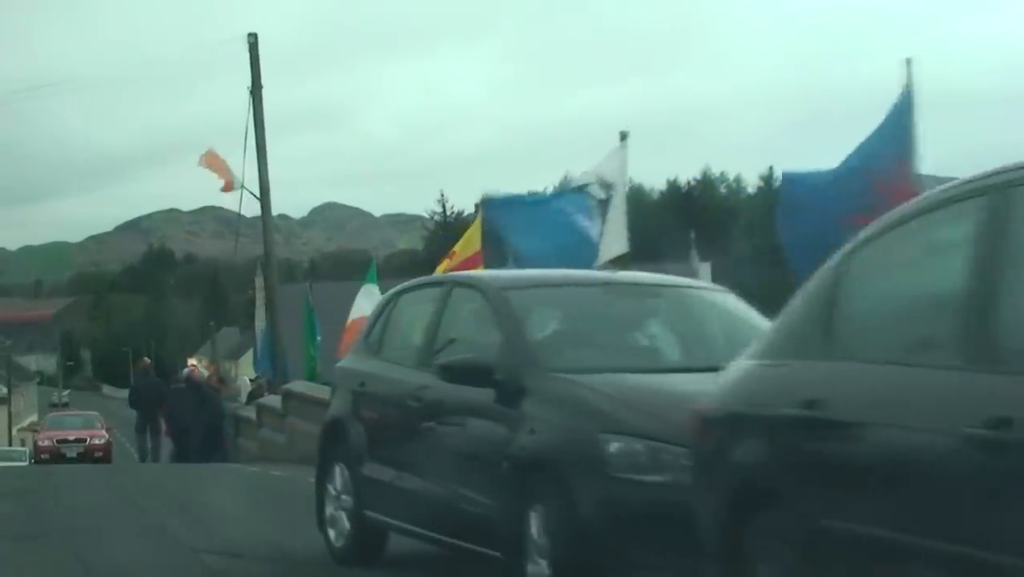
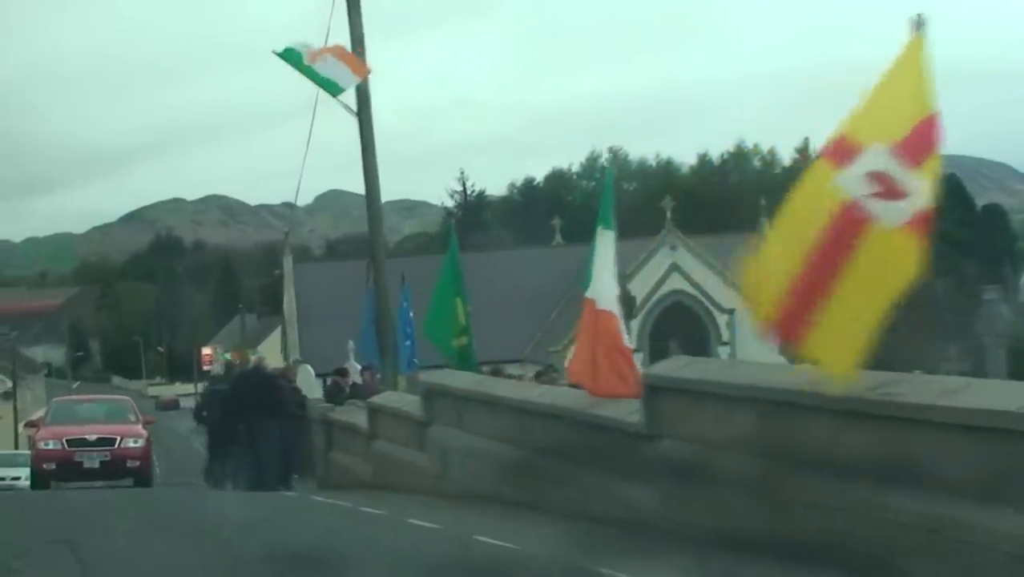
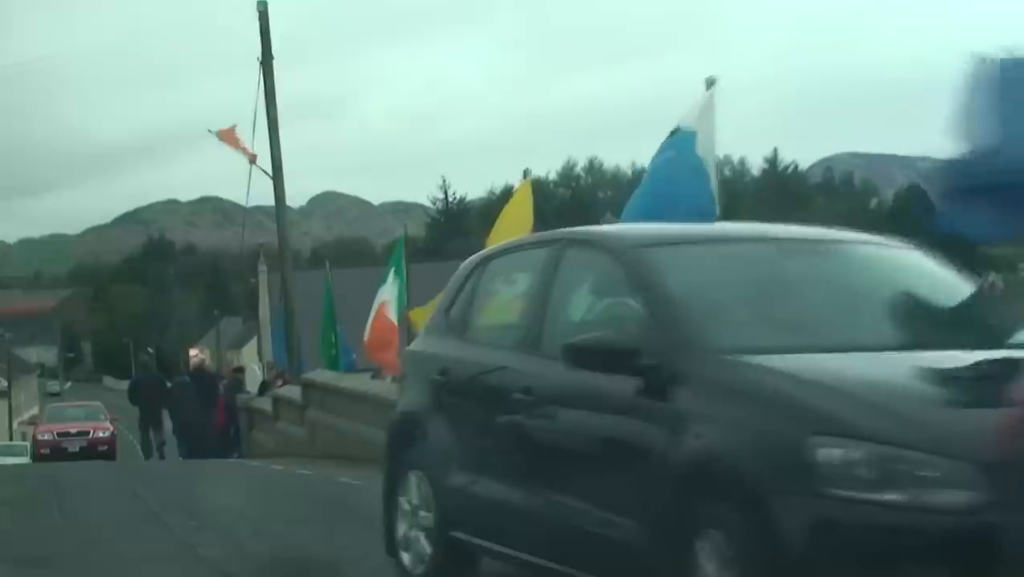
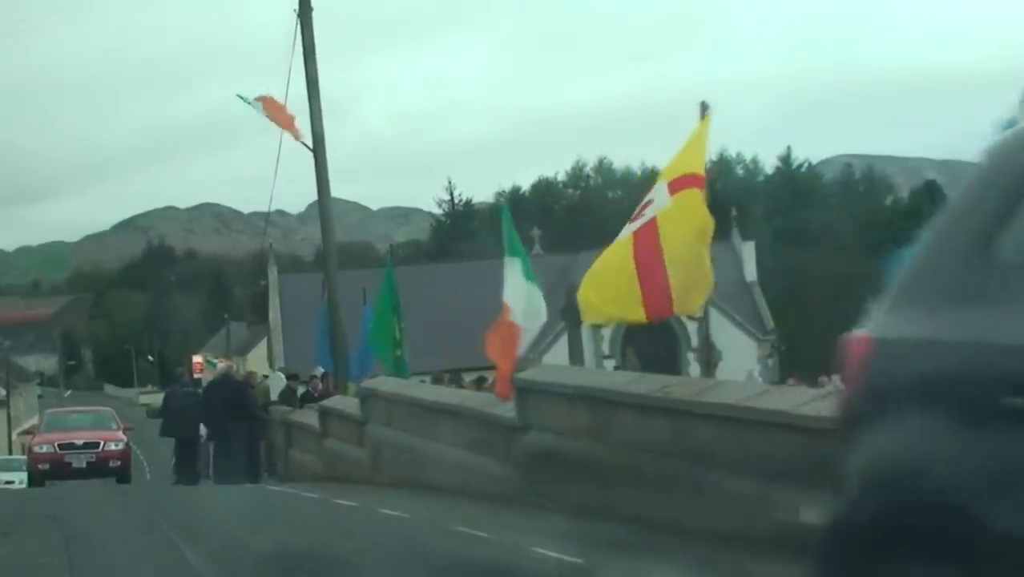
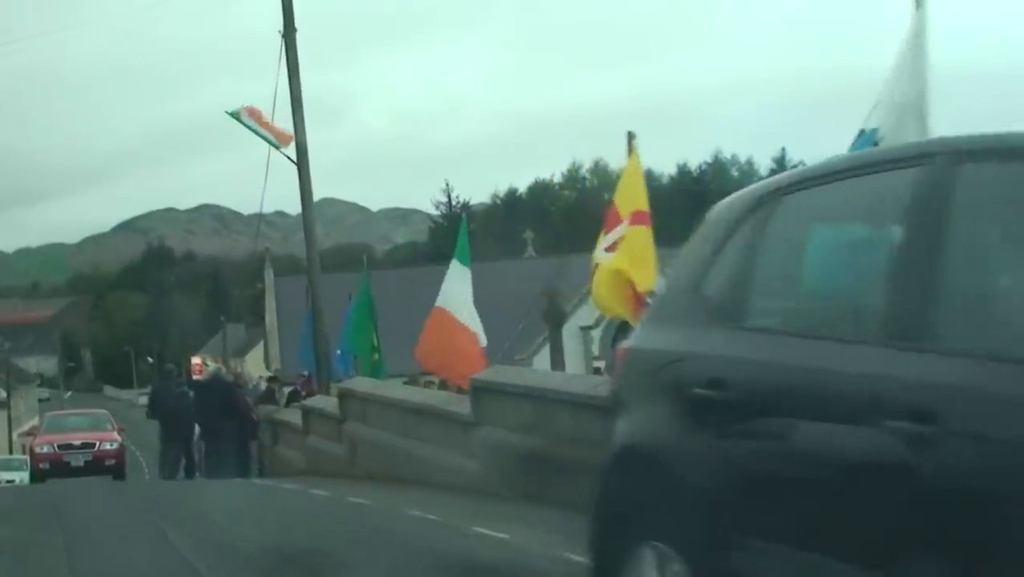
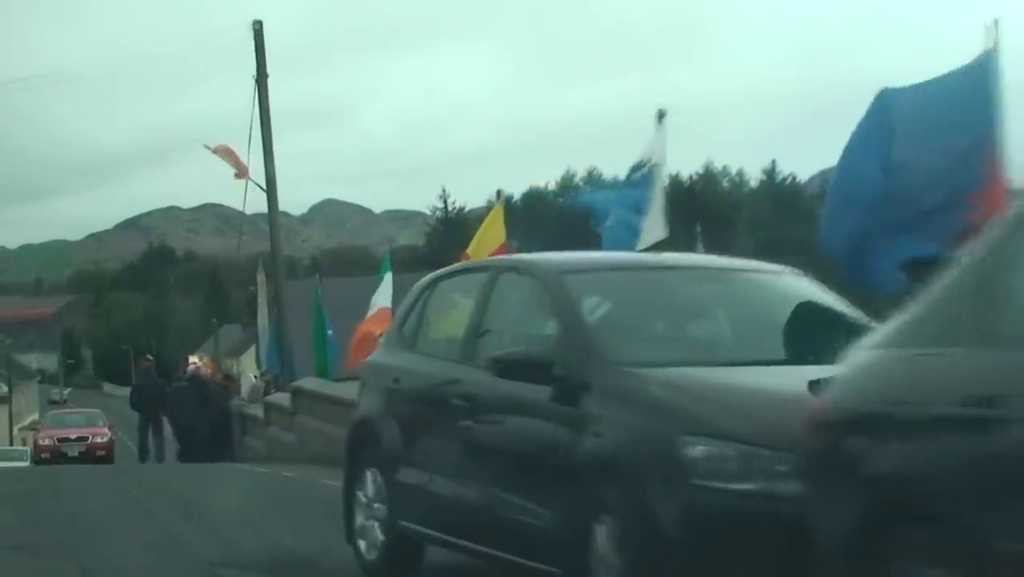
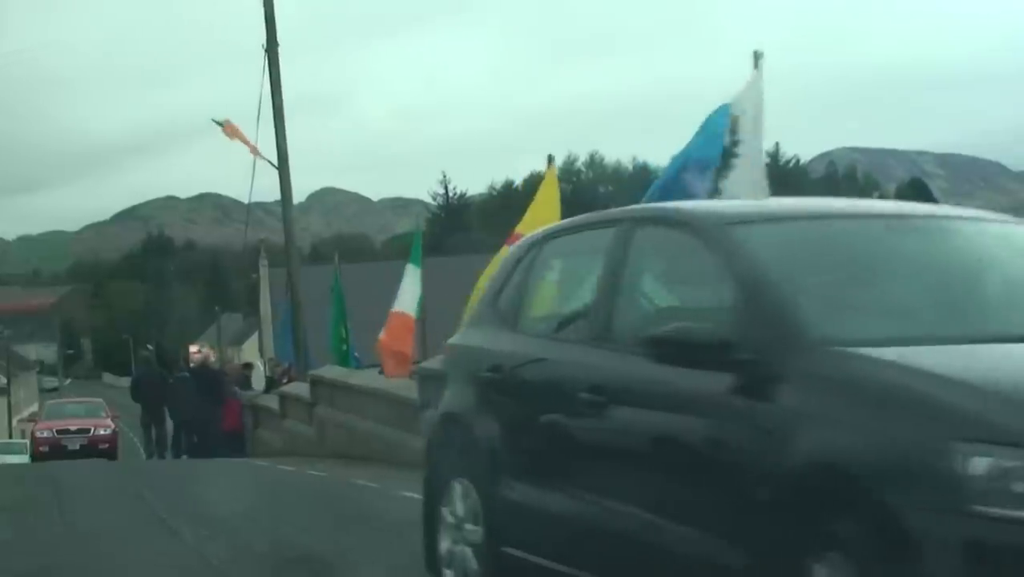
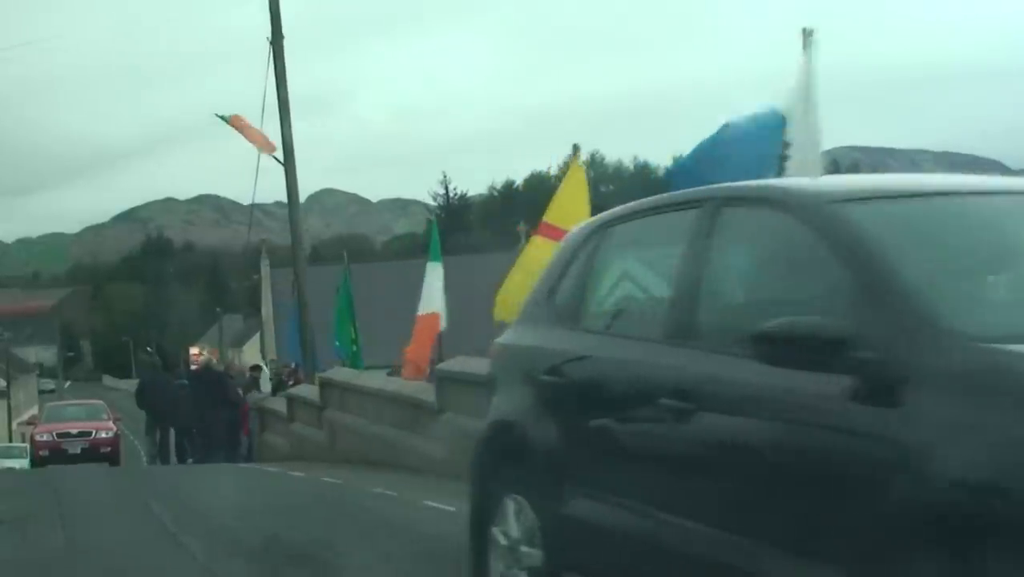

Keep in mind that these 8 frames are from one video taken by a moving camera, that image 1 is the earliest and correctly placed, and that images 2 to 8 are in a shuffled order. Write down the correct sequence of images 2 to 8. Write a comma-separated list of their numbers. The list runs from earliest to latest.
6, 3, 7, 8, 5, 4, 2
